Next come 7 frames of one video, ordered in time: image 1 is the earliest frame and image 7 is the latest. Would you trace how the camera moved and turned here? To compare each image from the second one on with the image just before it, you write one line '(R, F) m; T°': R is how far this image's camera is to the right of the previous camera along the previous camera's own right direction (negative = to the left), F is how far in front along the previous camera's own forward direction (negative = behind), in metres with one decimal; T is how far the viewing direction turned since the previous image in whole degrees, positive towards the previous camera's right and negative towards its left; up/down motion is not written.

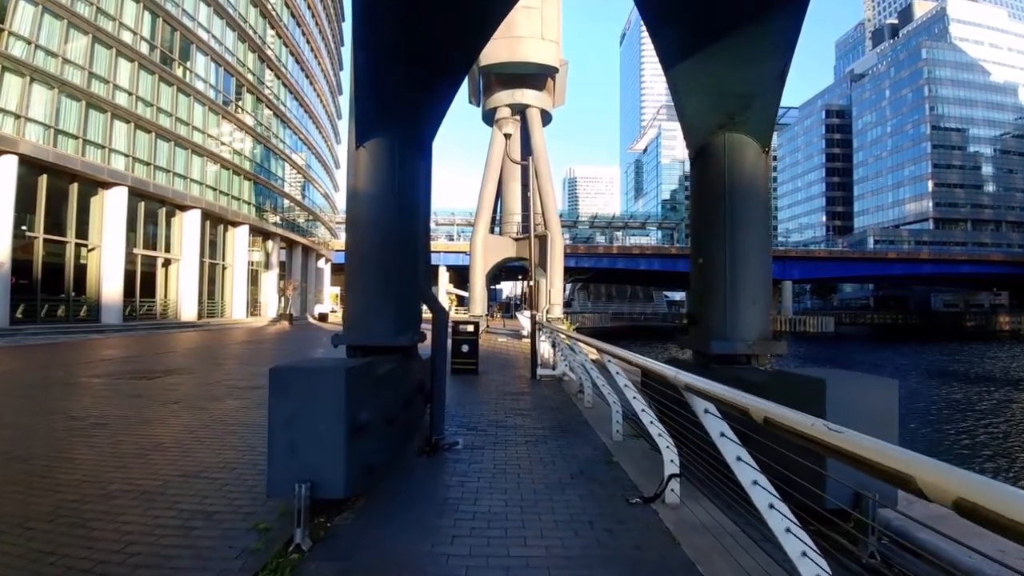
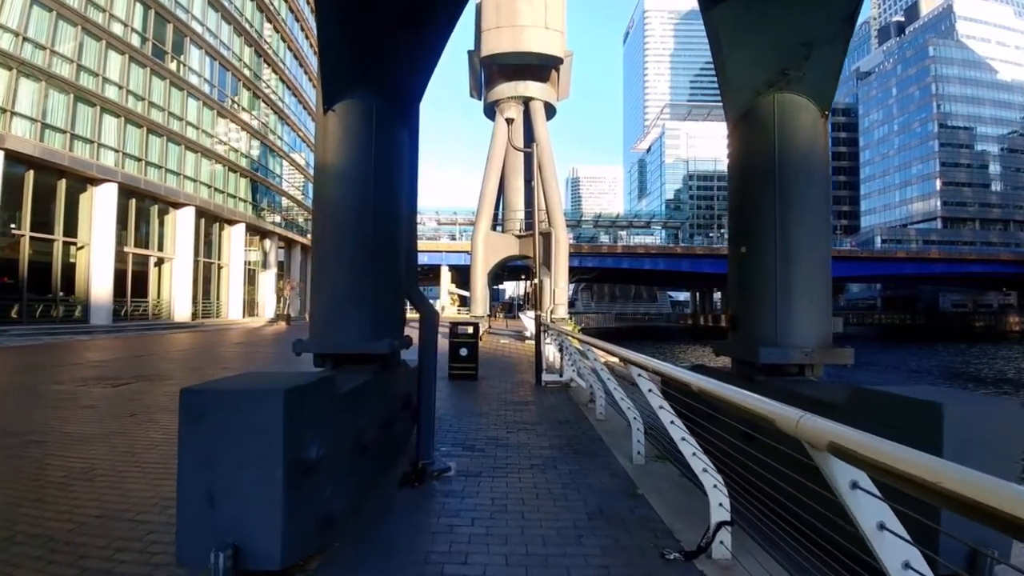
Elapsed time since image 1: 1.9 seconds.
(0.0, +1.1) m; 0°
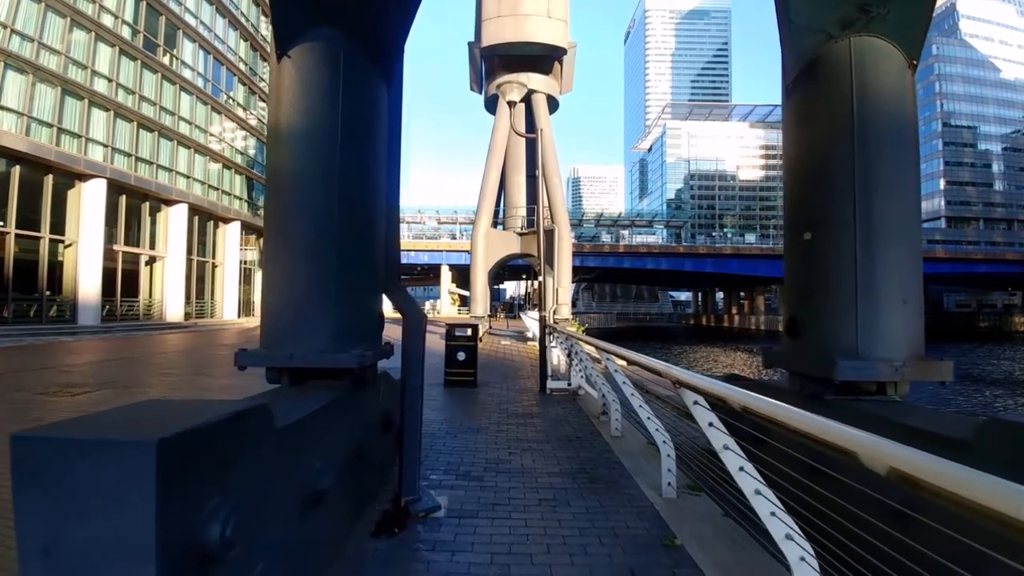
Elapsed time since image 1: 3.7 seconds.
(0.0, +1.0) m; 0°
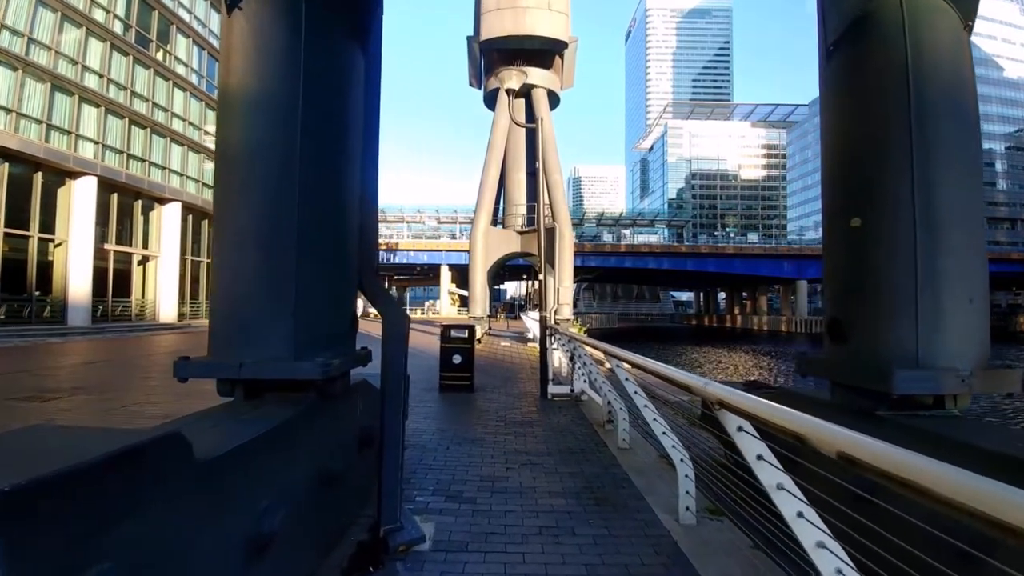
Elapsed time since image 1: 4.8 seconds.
(0.0, +0.6) m; 0°
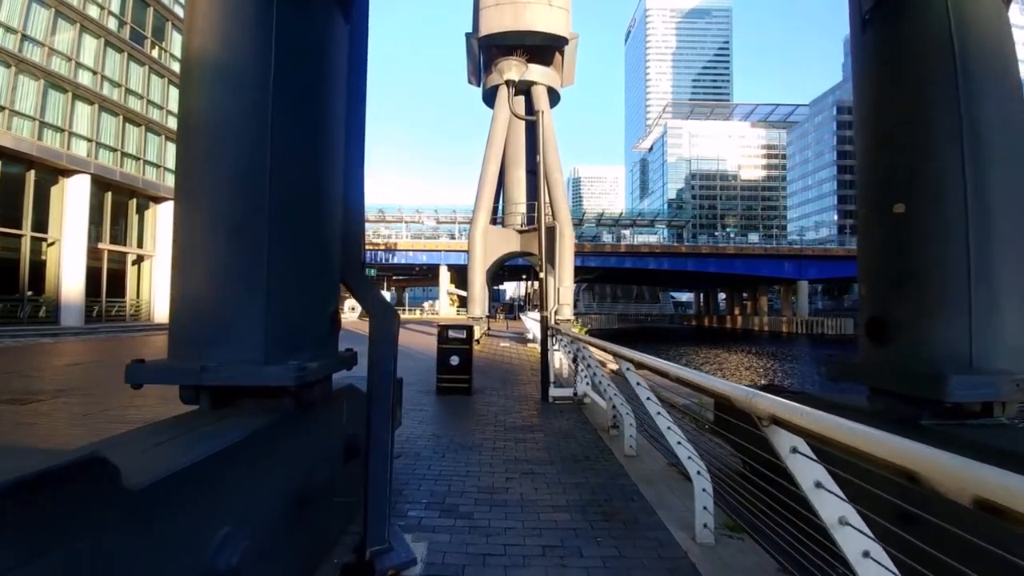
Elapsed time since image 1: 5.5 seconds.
(0.0, +0.4) m; 0°
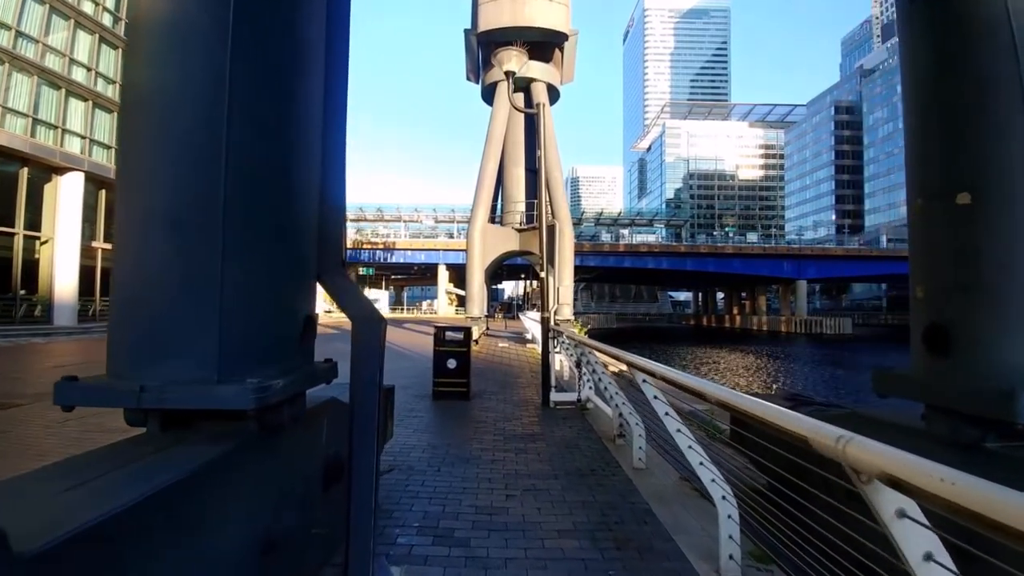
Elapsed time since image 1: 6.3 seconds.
(0.0, +0.4) m; 0°
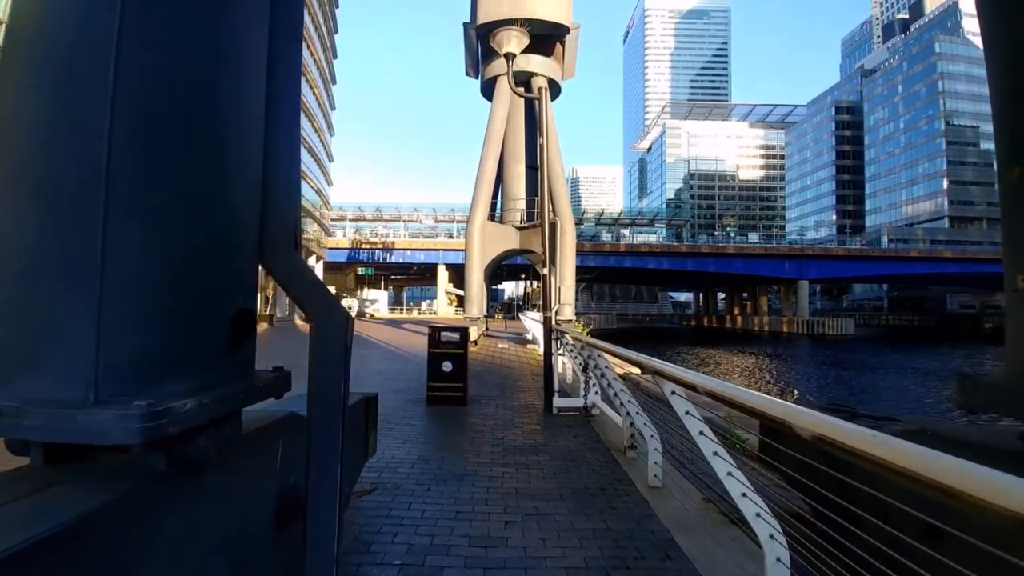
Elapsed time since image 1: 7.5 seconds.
(0.0, +0.6) m; 0°
